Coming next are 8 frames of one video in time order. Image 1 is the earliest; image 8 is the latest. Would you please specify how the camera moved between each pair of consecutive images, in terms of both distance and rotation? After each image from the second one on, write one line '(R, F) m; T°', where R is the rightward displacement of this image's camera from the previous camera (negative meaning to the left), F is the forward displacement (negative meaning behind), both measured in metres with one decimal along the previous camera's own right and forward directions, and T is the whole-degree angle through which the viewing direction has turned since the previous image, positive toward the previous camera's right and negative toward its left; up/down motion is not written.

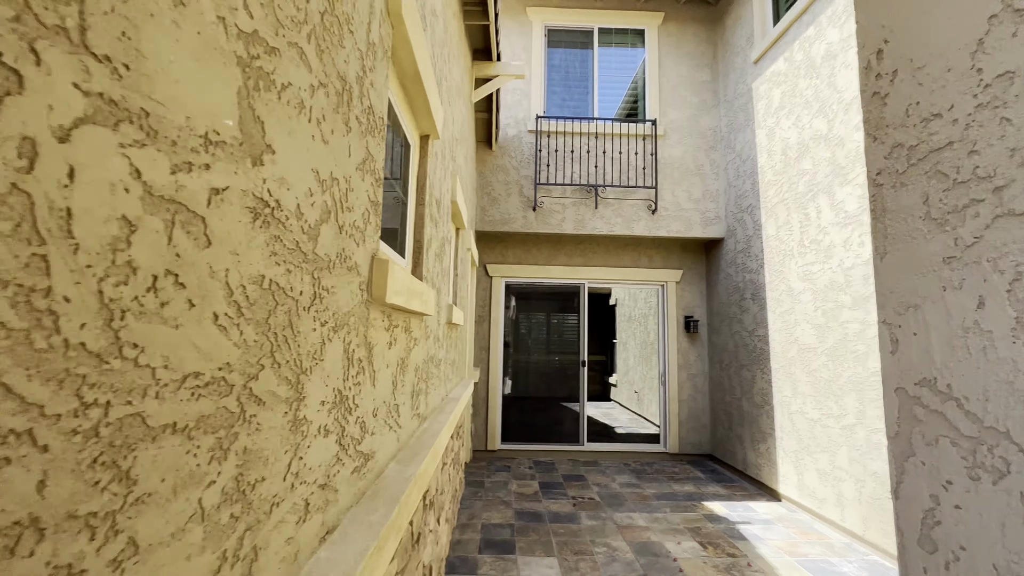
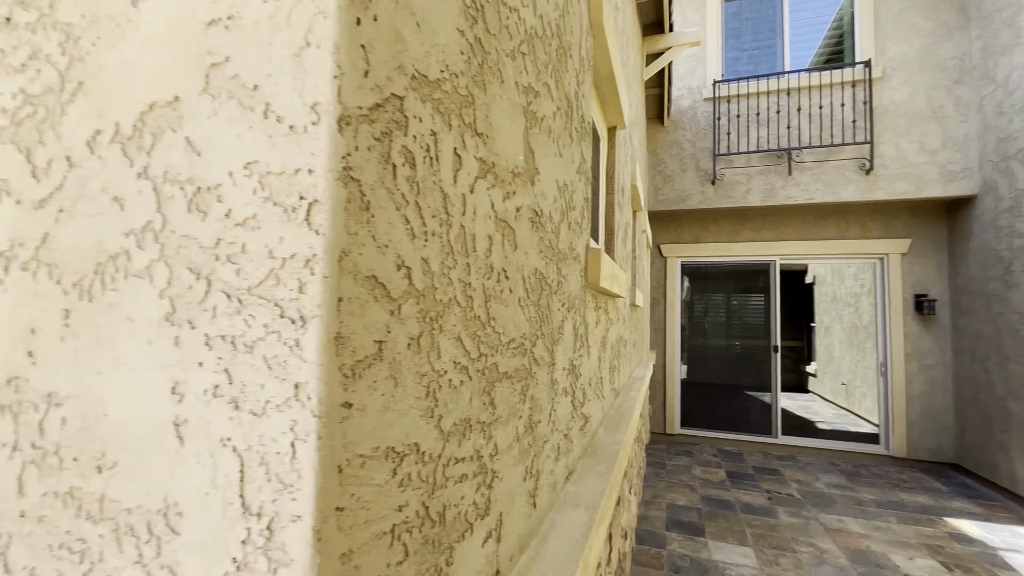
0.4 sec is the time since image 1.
(-0.1, -0.2) m; -21°
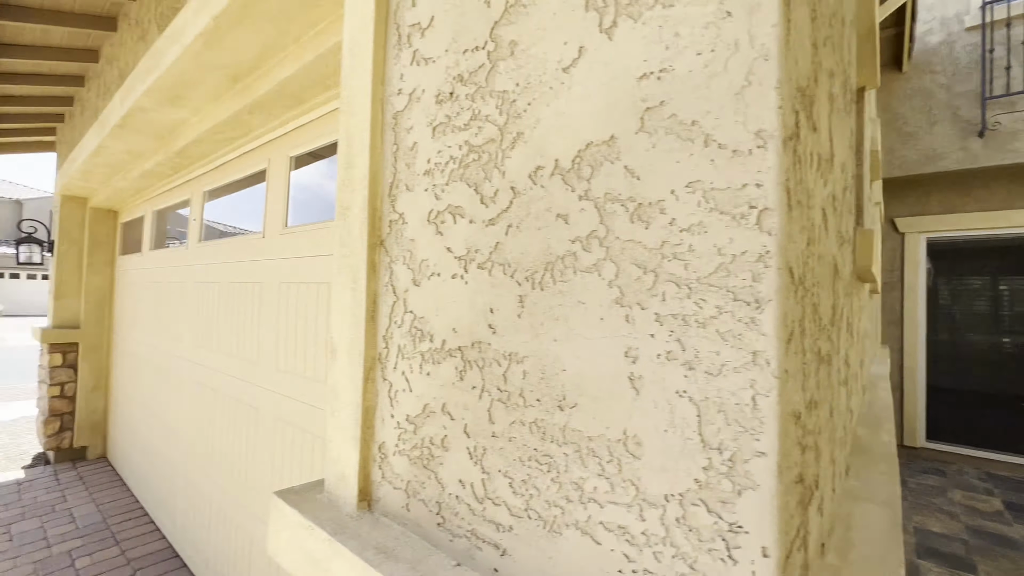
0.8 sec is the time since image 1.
(-0.2, -0.2) m; -21°
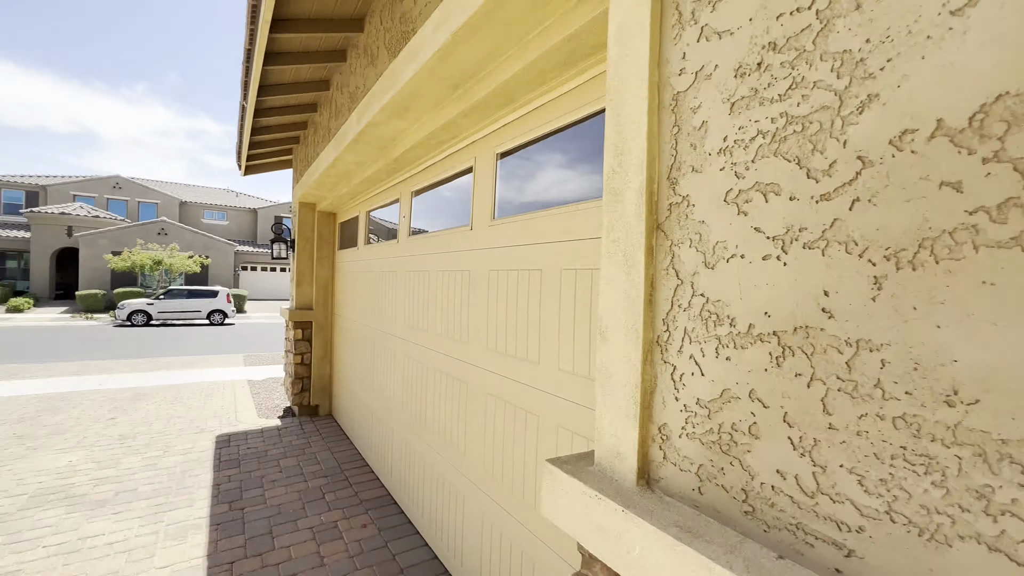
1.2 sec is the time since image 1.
(-0.3, -0.1) m; -18°
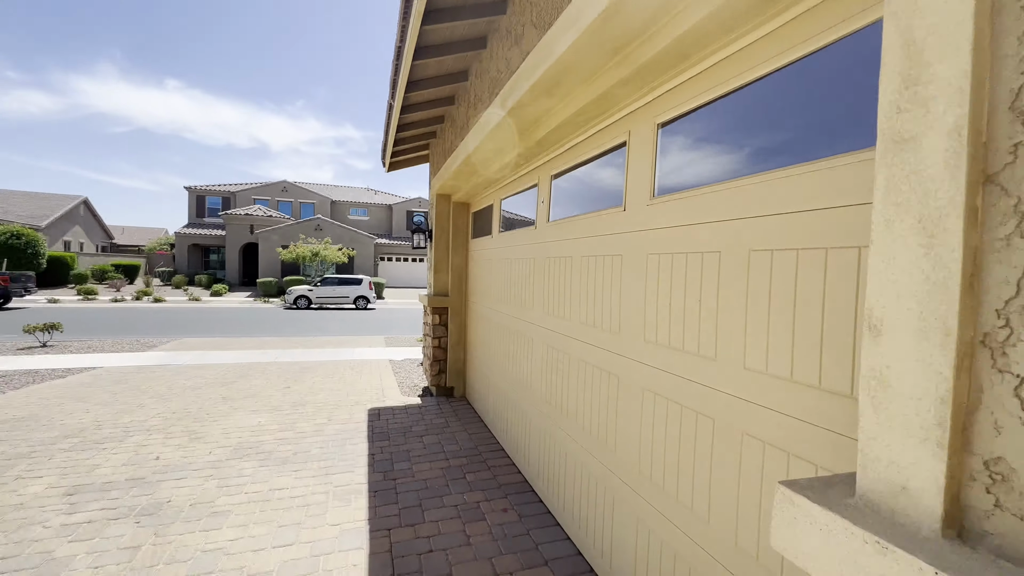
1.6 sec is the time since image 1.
(-0.2, +0.1) m; -14°
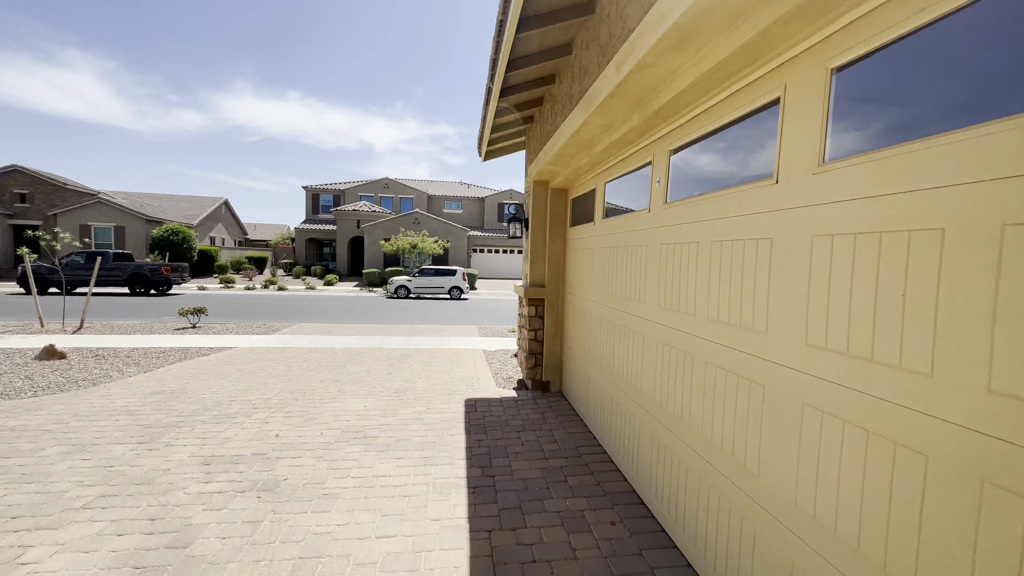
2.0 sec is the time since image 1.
(-0.1, +0.3) m; -11°
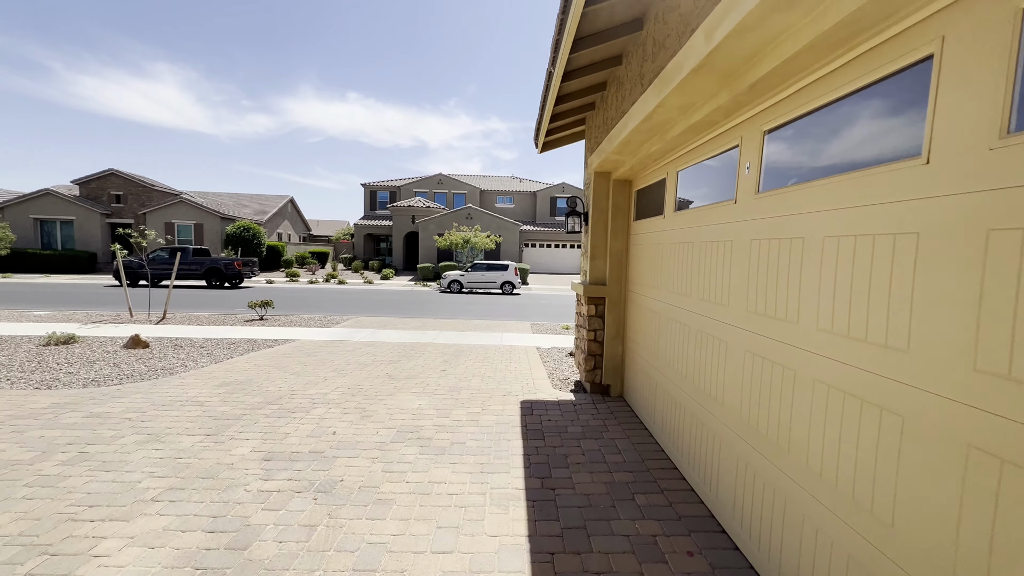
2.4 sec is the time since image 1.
(-0.1, +0.2) m; -6°
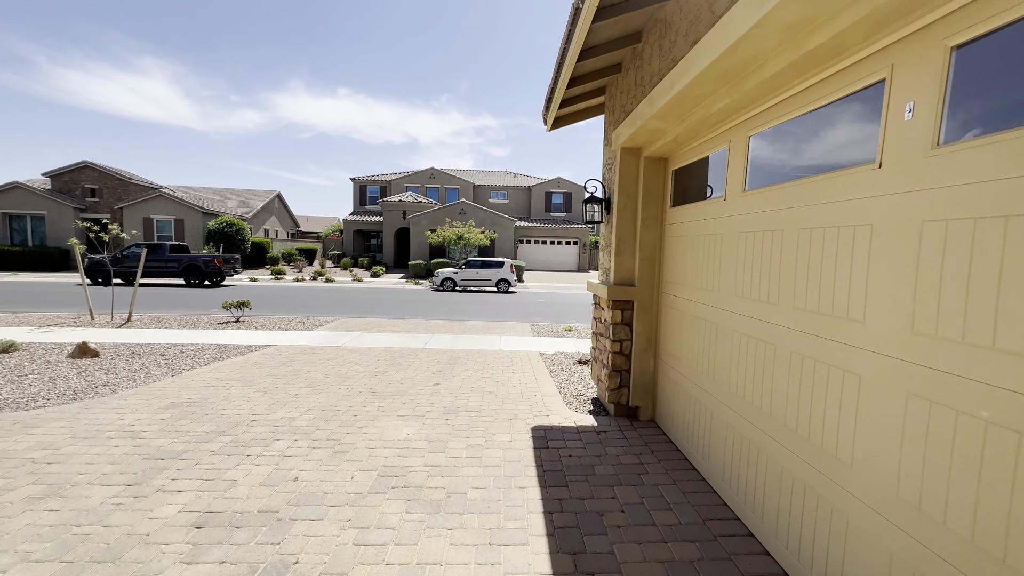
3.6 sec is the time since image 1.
(-0.2, +1.0) m; +1°
